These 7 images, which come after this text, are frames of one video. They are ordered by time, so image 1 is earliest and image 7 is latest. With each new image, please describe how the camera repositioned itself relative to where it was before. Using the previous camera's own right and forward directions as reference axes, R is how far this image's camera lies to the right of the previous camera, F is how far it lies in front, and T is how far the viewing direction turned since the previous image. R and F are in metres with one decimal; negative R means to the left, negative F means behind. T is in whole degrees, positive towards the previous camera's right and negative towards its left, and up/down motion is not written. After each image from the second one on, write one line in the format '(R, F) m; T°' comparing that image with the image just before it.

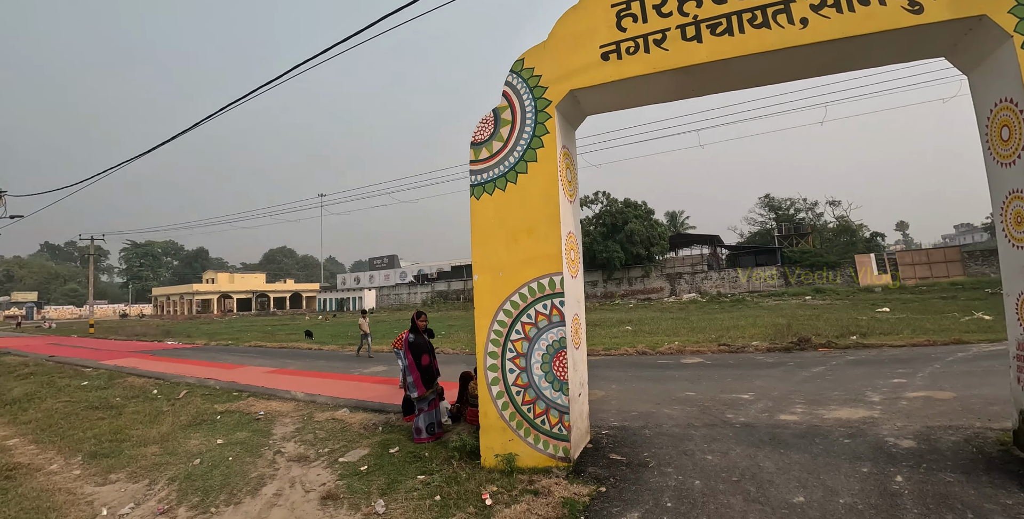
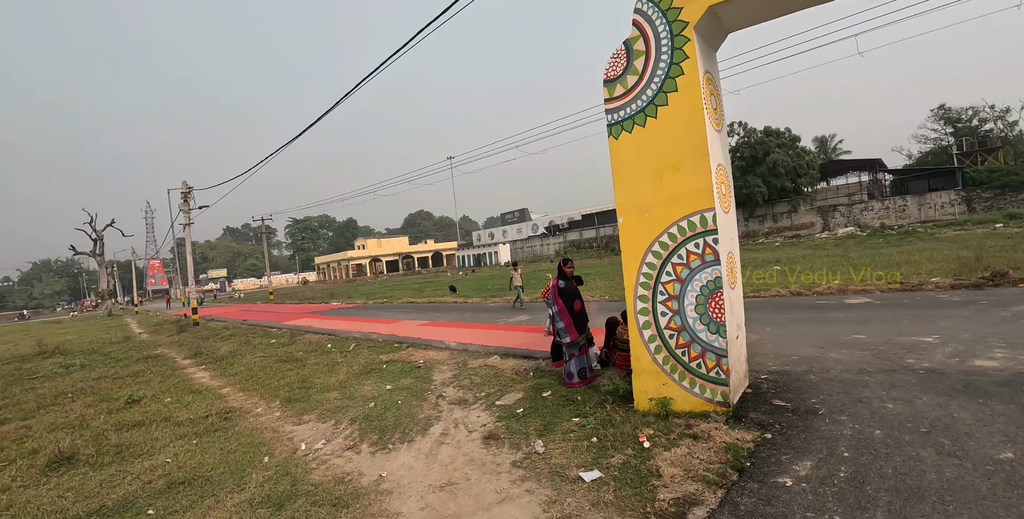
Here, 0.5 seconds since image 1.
(-0.3, +0.1) m; -13°
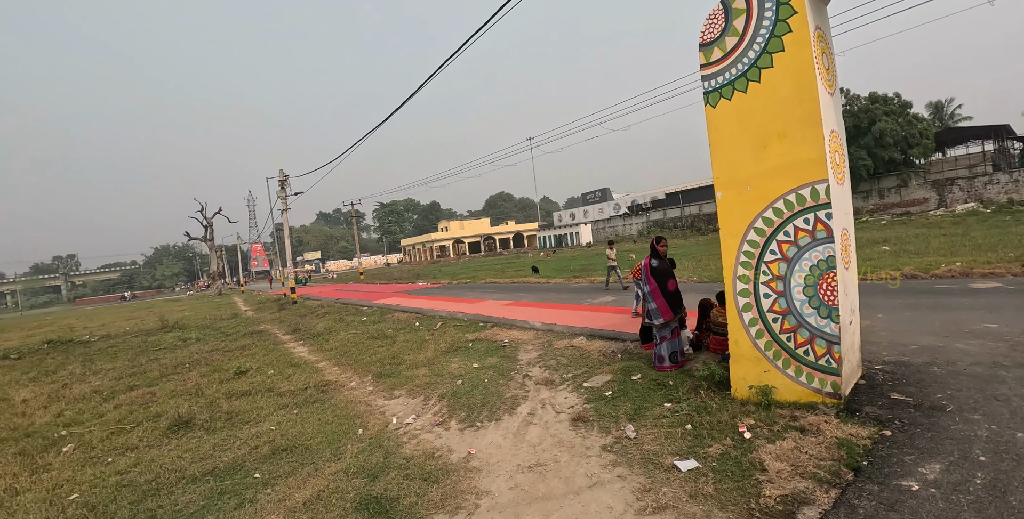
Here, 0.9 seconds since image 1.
(-0.2, +0.1) m; -8°
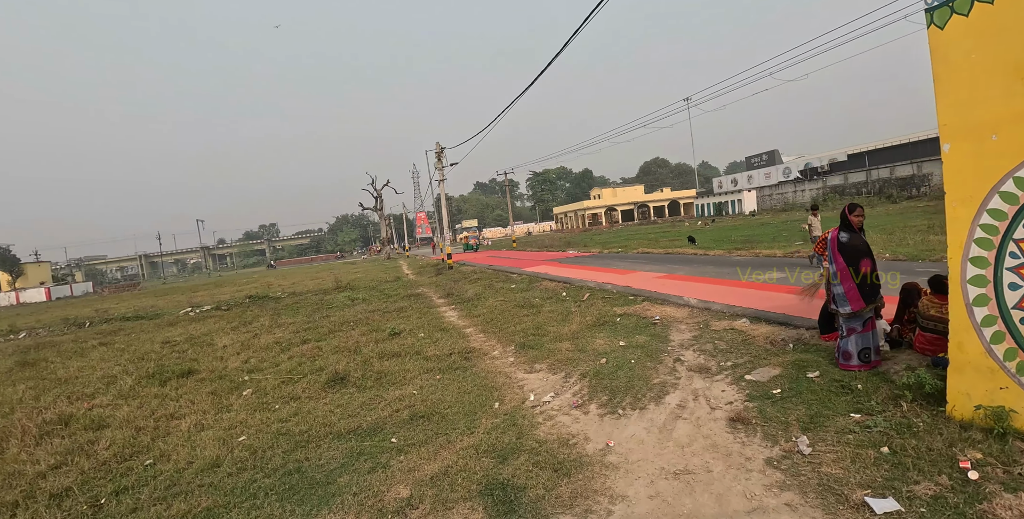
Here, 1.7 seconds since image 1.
(0.0, +0.4) m; -16°
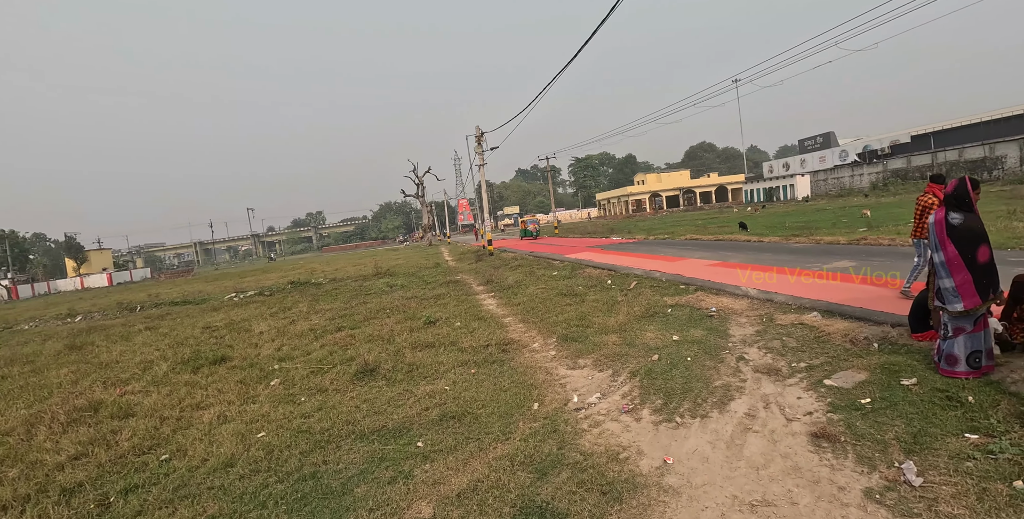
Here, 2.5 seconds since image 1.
(0.0, +0.5) m; -5°
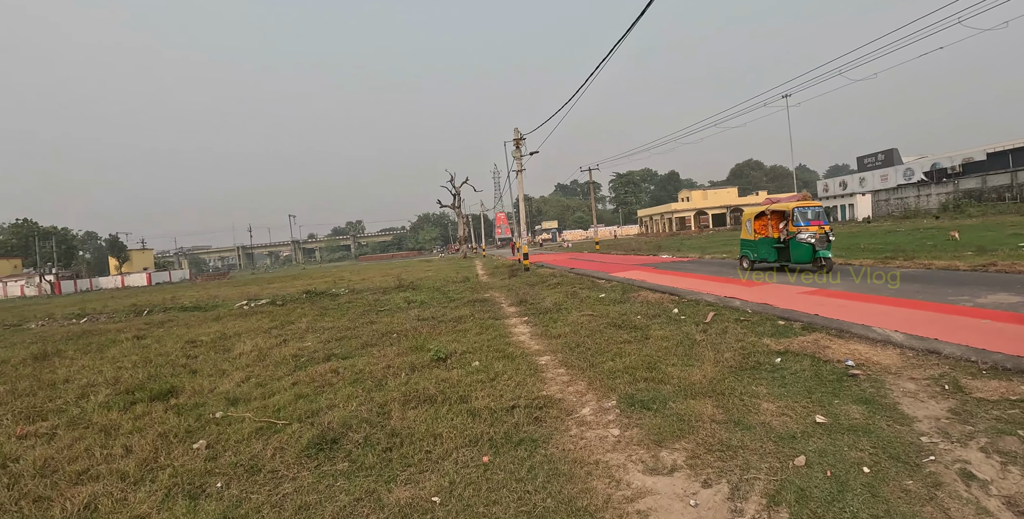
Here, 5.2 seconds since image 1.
(0.0, +1.9) m; -4°
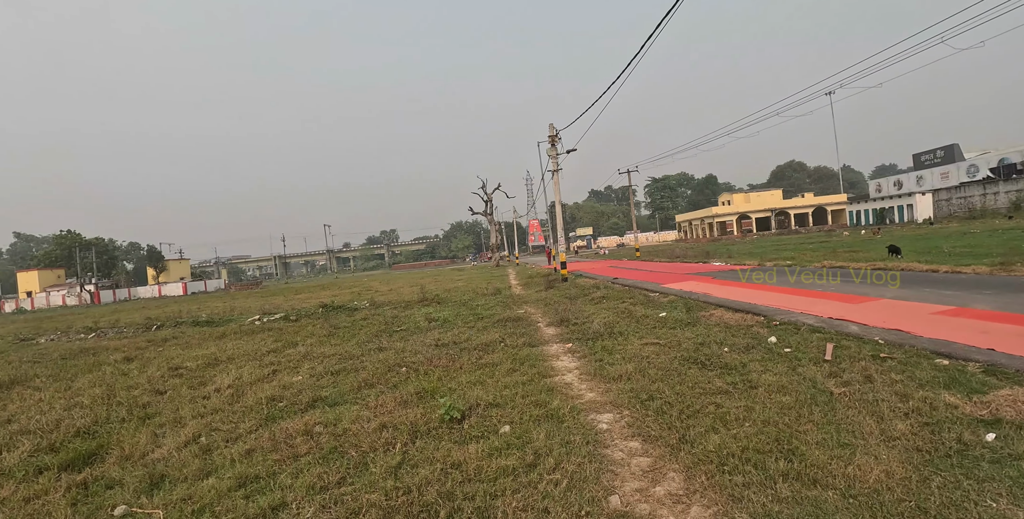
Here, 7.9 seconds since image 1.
(-0.1, +1.6) m; -4°
